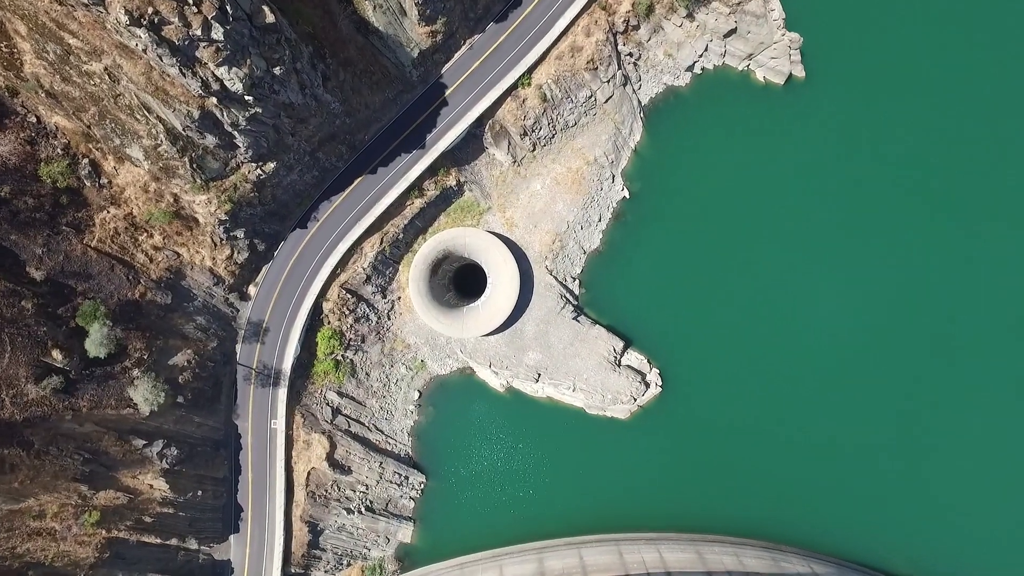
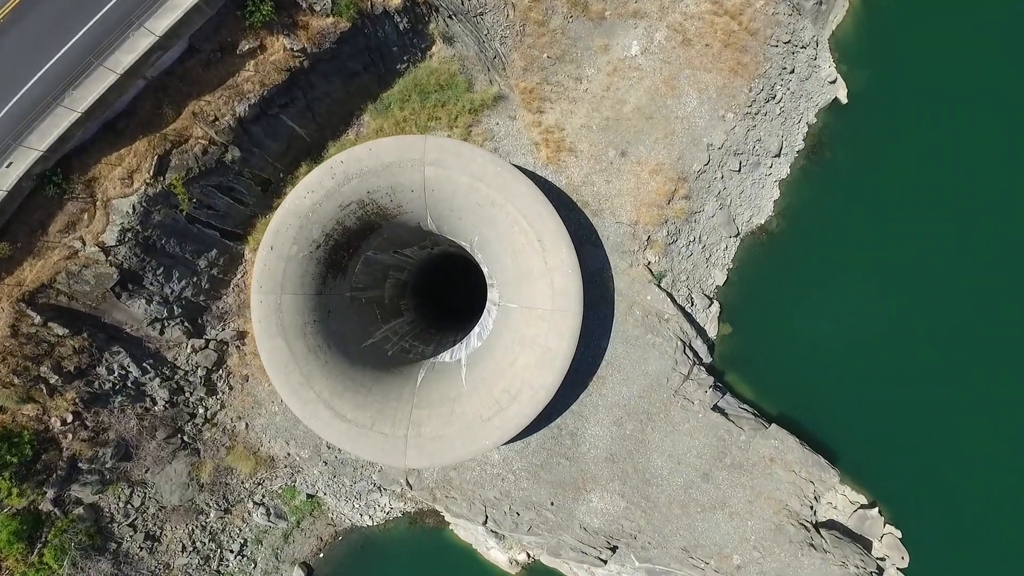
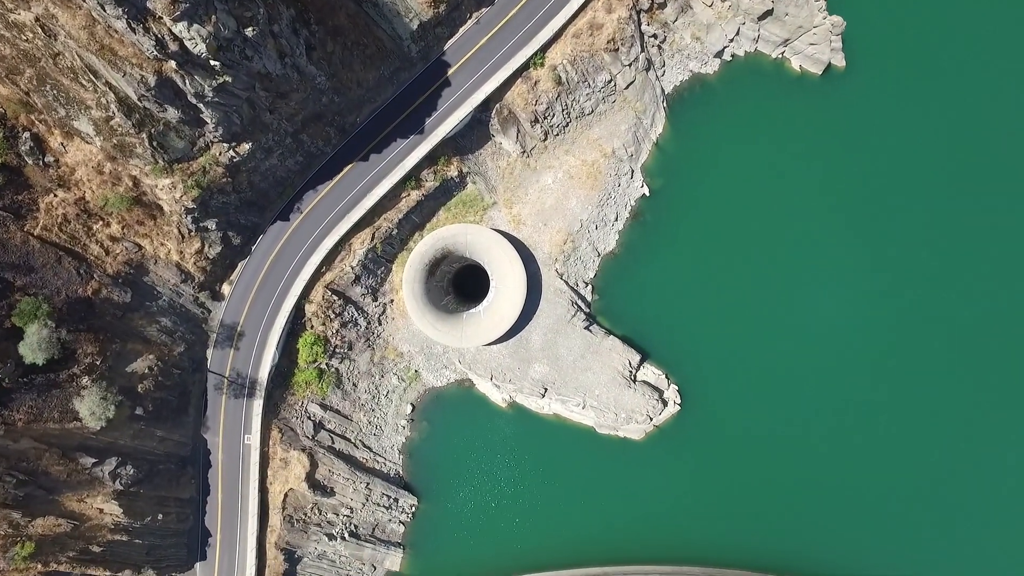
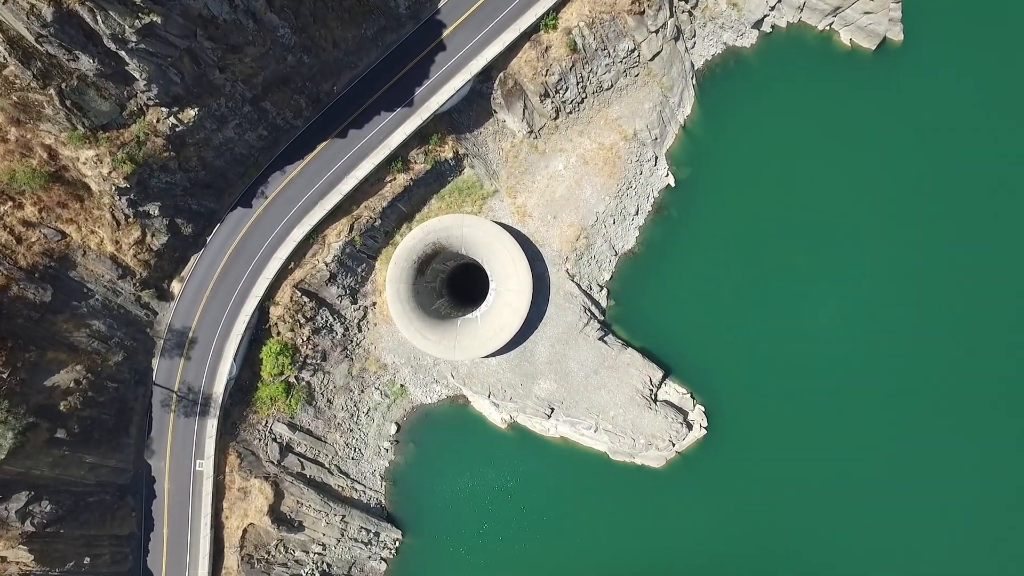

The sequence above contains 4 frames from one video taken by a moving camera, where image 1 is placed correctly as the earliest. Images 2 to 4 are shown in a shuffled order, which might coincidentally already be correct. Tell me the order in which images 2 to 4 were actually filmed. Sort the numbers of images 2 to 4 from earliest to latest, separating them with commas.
3, 4, 2
